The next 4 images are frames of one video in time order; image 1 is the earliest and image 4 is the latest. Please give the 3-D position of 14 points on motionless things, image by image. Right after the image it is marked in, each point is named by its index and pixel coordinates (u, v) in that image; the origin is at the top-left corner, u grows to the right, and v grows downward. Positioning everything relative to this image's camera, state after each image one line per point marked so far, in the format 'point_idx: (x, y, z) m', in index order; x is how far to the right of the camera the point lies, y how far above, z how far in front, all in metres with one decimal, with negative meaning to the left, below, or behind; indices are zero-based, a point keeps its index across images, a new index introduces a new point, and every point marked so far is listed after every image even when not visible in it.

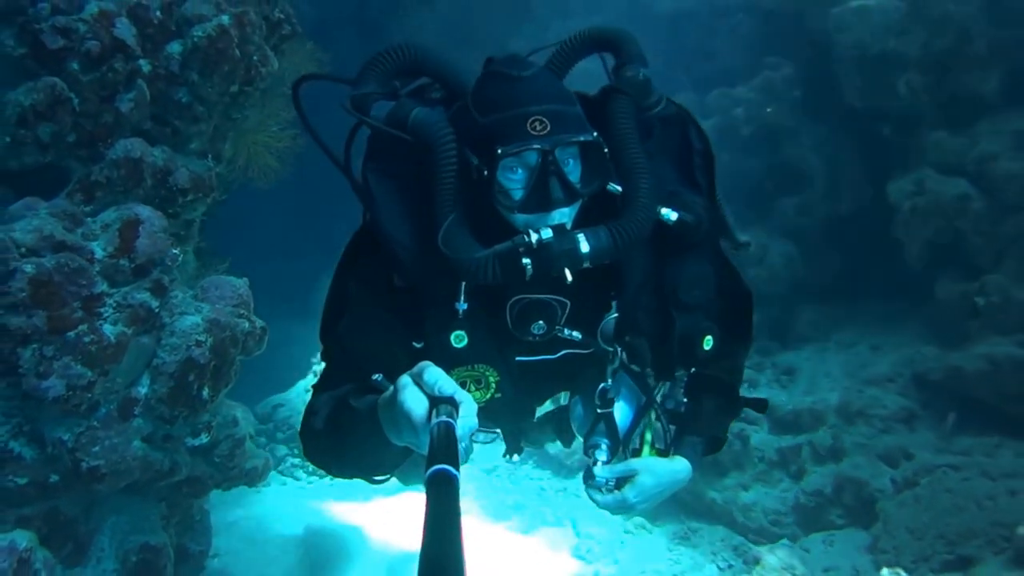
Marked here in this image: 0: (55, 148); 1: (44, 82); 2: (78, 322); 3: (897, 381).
0: (-2.9, +0.9, +4.3) m
1: (-2.9, +1.3, +4.1) m
2: (-2.4, -0.2, +3.7) m
3: (+3.4, -0.8, +6.0) m
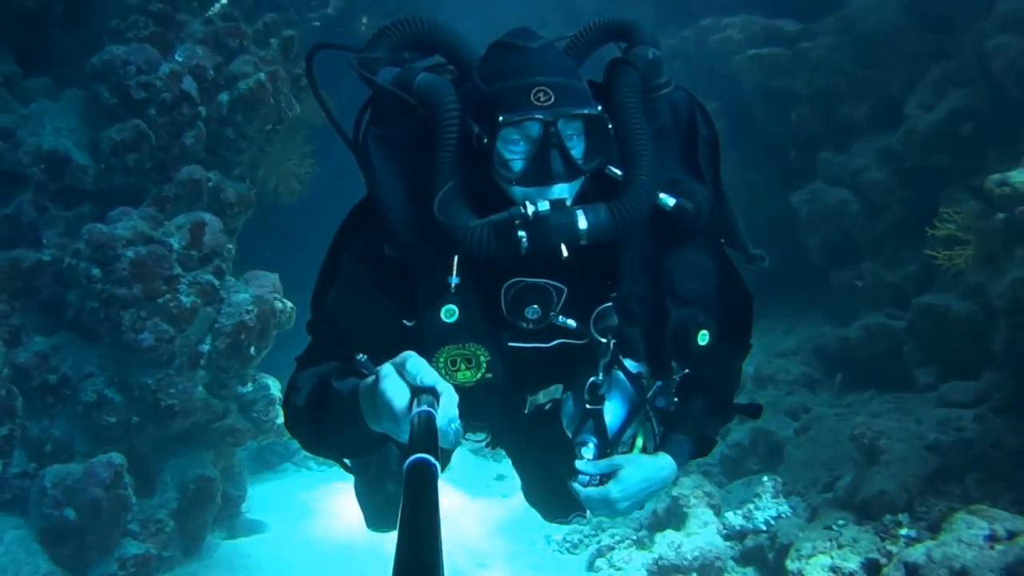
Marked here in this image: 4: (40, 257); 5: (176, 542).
0: (-3.2, +1.0, +5.7) m
1: (-3.2, +1.4, +5.5) m
2: (-2.7, 0.0, +5.1) m
3: (+3.2, -0.7, +7.3) m
4: (-3.8, +0.2, +5.4) m
5: (-2.9, -2.2, +5.7) m
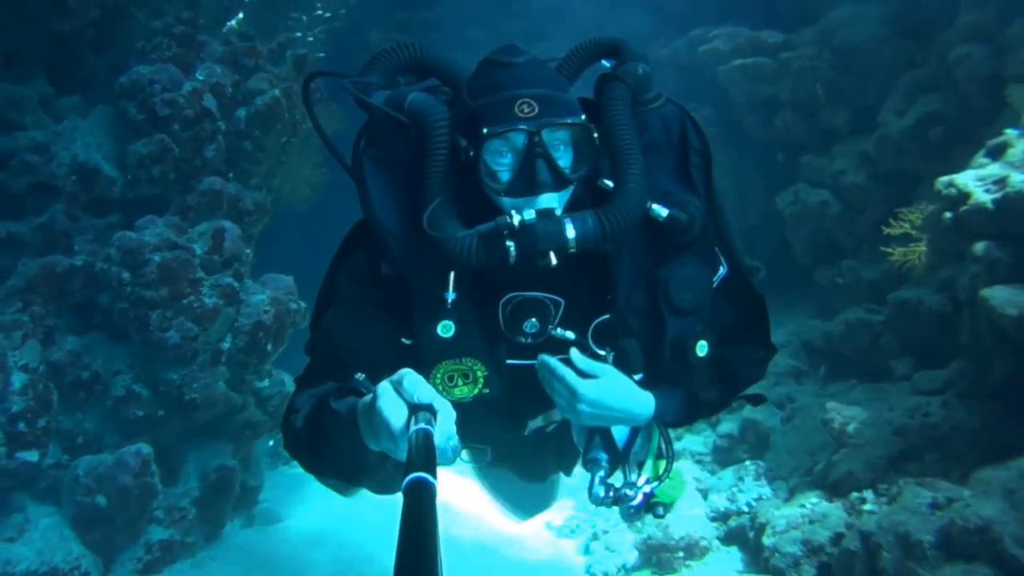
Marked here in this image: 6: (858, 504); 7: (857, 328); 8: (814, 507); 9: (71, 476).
0: (-3.2, +1.0, +6.1) m
1: (-3.2, +1.3, +6.0) m
2: (-2.7, 0.0, +5.5) m
3: (+3.2, -0.7, +7.6) m
4: (-3.8, +0.2, +5.8) m
5: (-2.9, -2.2, +6.1) m
6: (+2.3, -1.4, +4.4) m
7: (+3.5, -0.4, +6.7) m
8: (+2.1, -1.5, +4.6) m
9: (-3.7, -1.6, +5.6) m
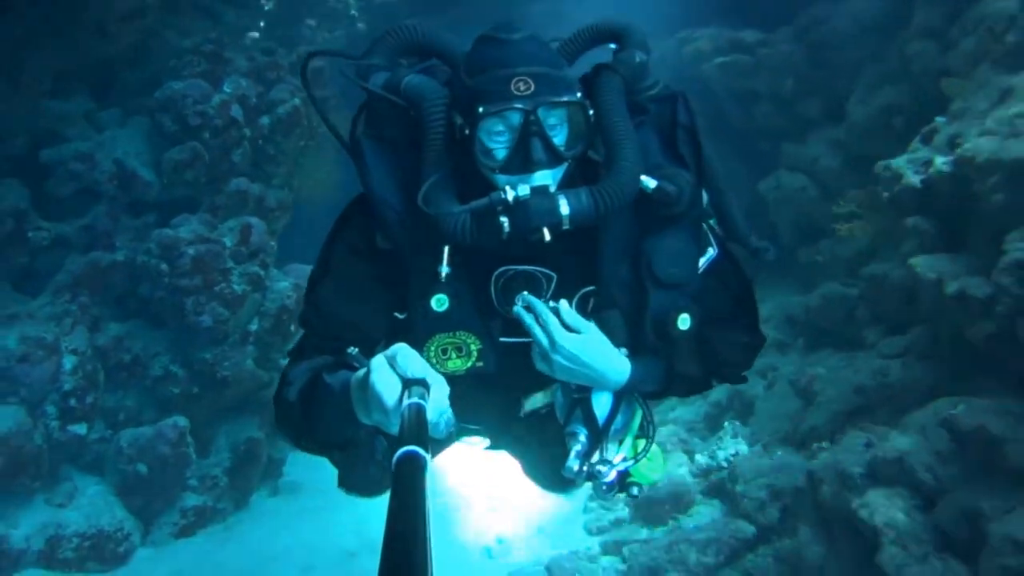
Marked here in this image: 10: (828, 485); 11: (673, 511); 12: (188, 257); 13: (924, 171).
0: (-3.2, +1.1, +6.8) m
1: (-3.2, +1.4, +6.6) m
2: (-2.7, +0.1, +6.1) m
3: (+3.2, -0.4, +8.1) m
4: (-3.9, +0.3, +6.5) m
5: (-2.8, -2.1, +6.7) m
6: (+2.3, -1.2, +5.0) m
7: (+3.5, -0.2, +7.2) m
8: (+2.1, -1.3, +5.1) m
9: (-3.7, -1.5, +6.2) m
10: (+1.9, -1.2, +4.0) m
11: (+1.4, -1.9, +5.7) m
12: (-2.9, +0.3, +6.0) m
13: (+2.9, +0.8, +4.6) m
